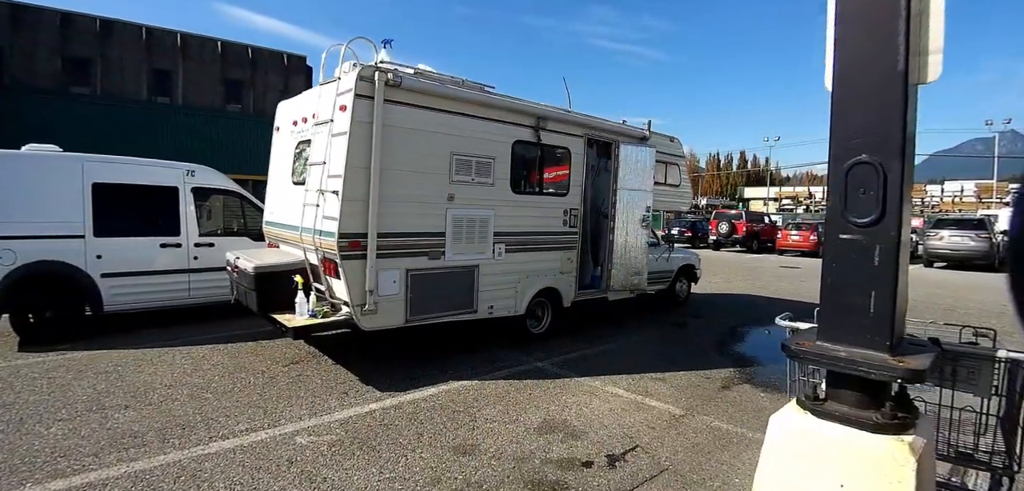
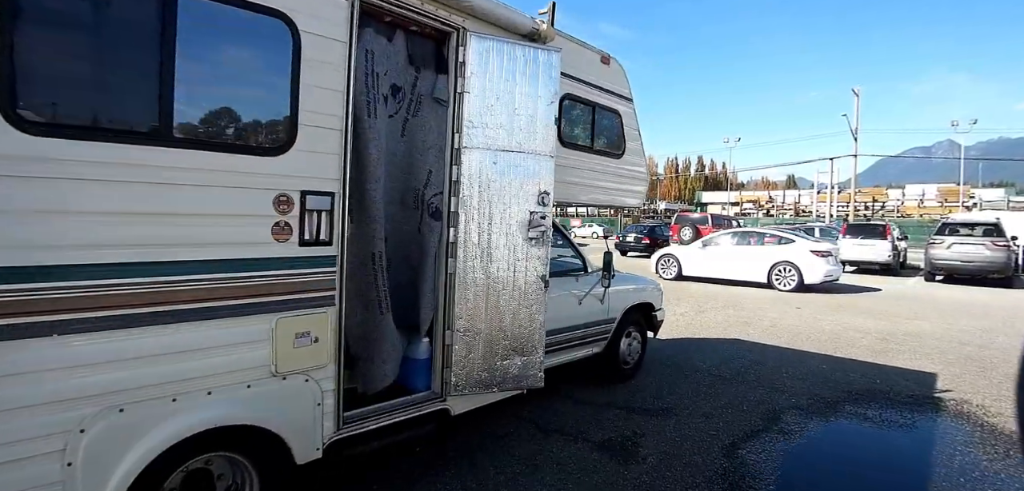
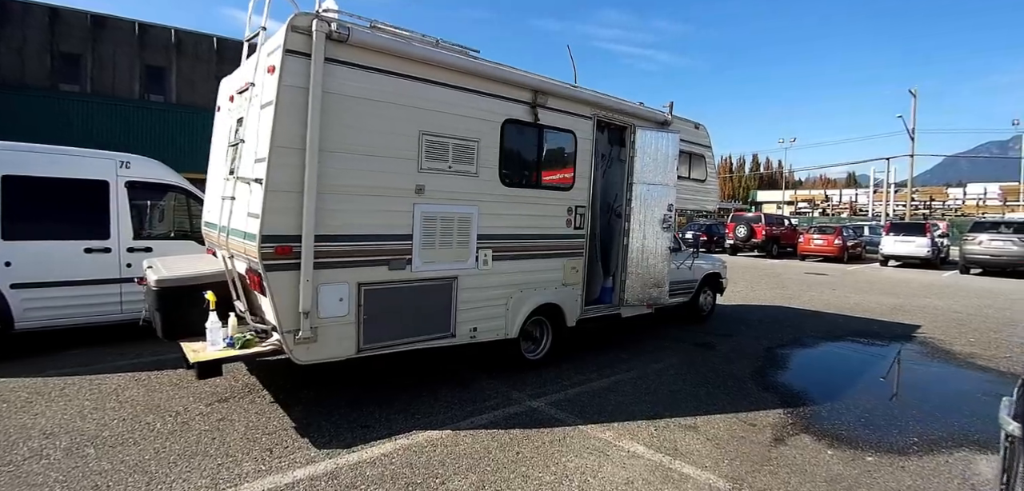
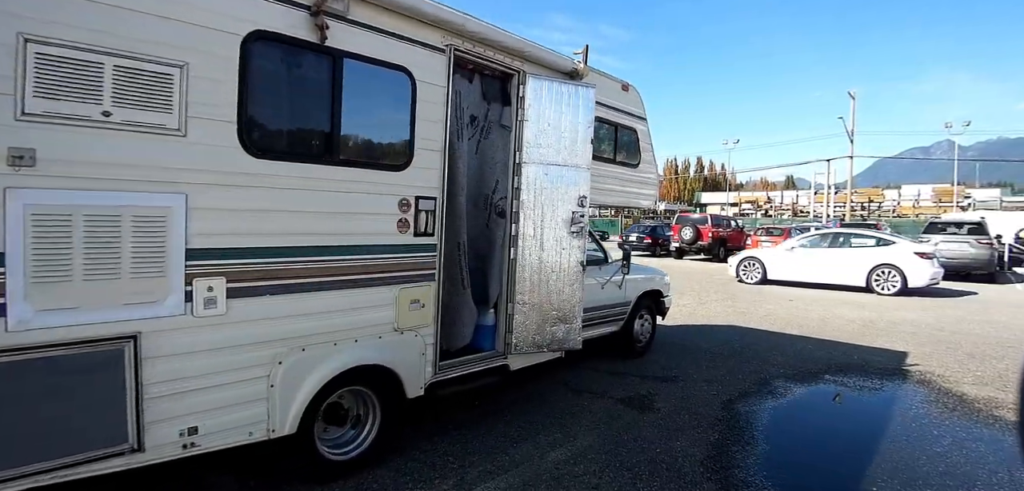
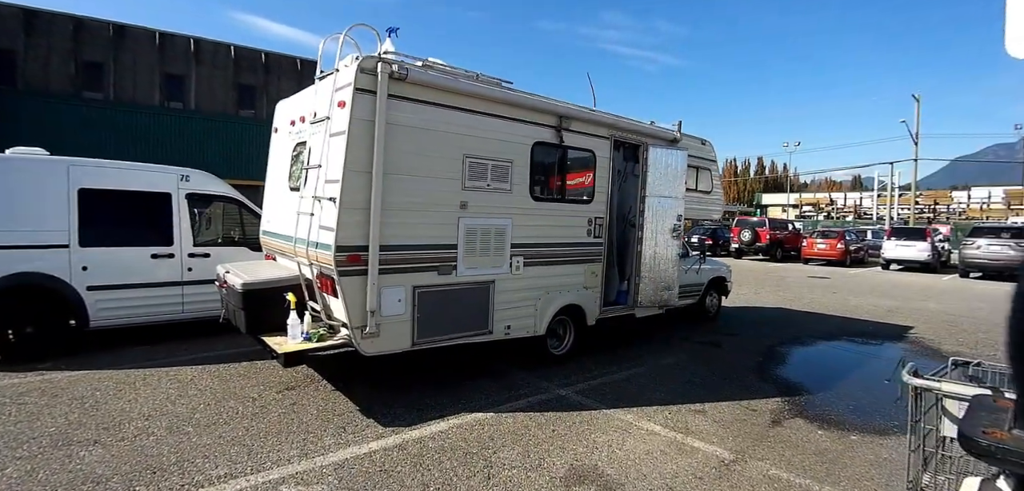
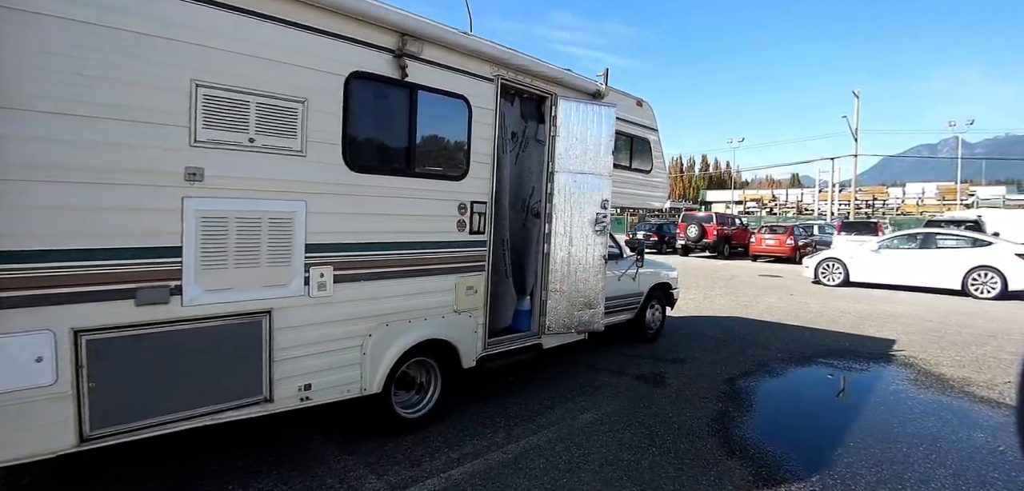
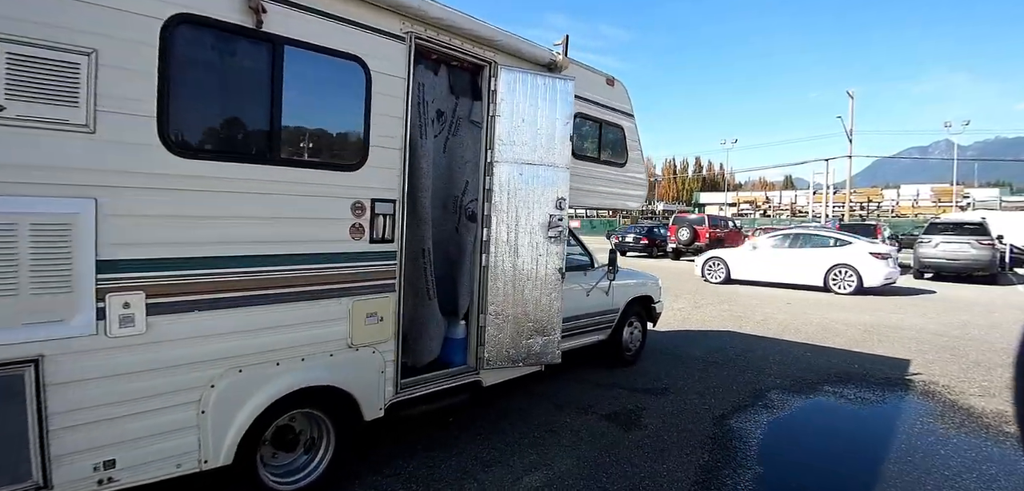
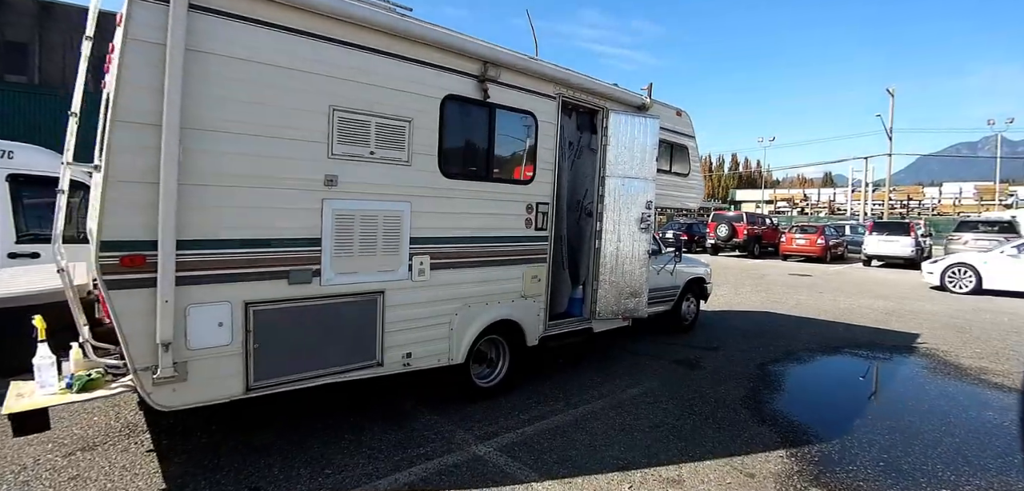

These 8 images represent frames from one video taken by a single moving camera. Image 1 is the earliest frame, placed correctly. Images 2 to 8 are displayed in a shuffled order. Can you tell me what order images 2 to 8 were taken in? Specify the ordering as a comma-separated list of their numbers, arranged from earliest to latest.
5, 3, 8, 6, 4, 7, 2
